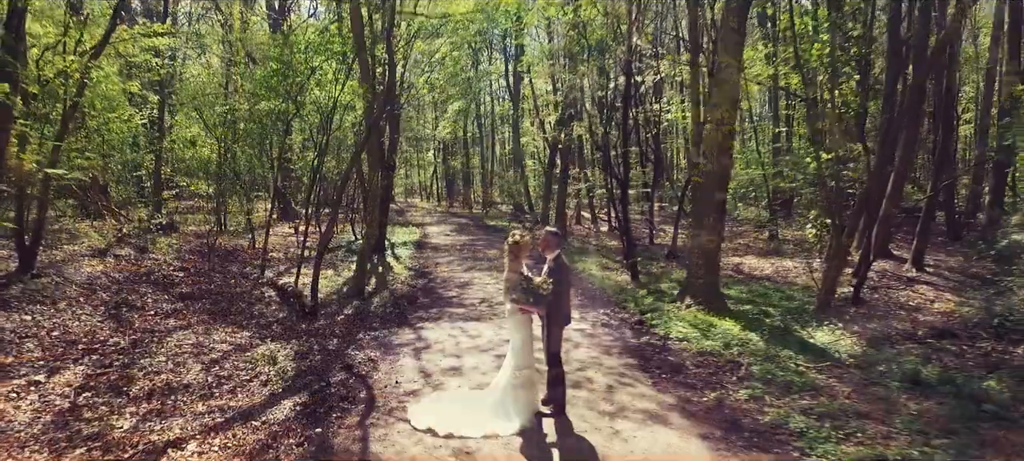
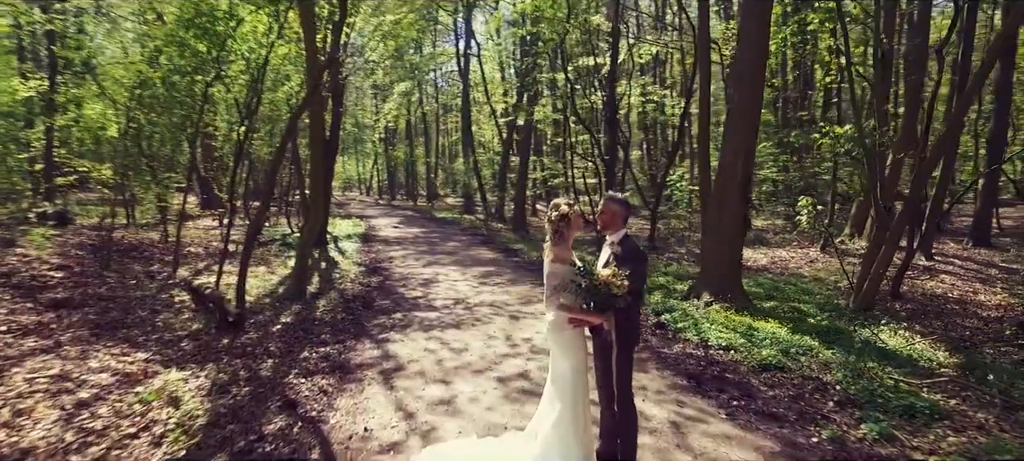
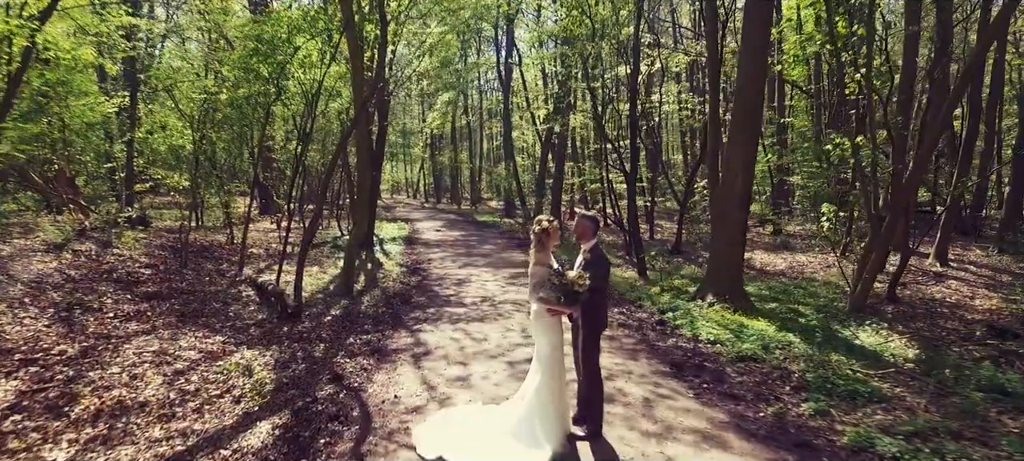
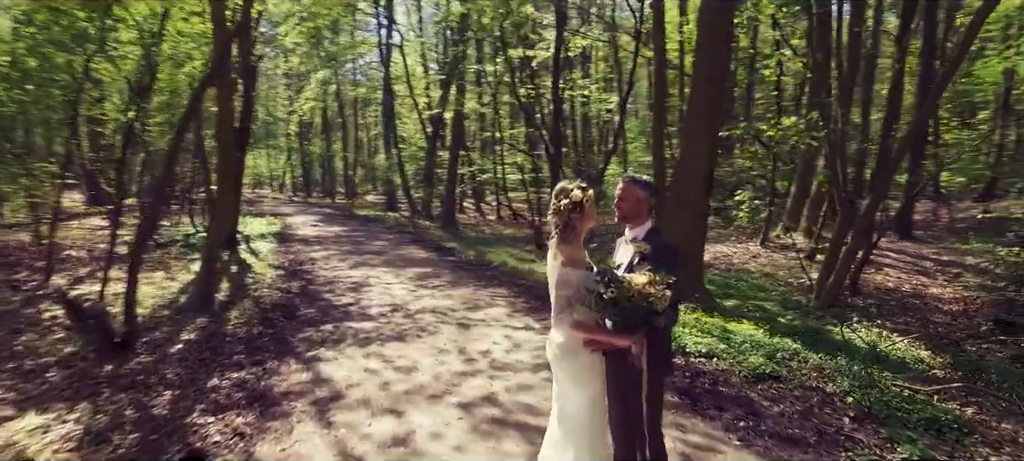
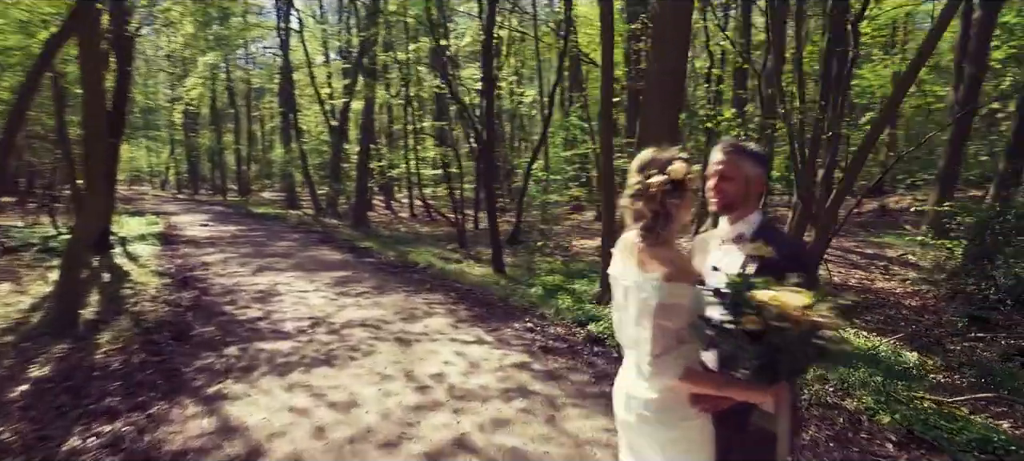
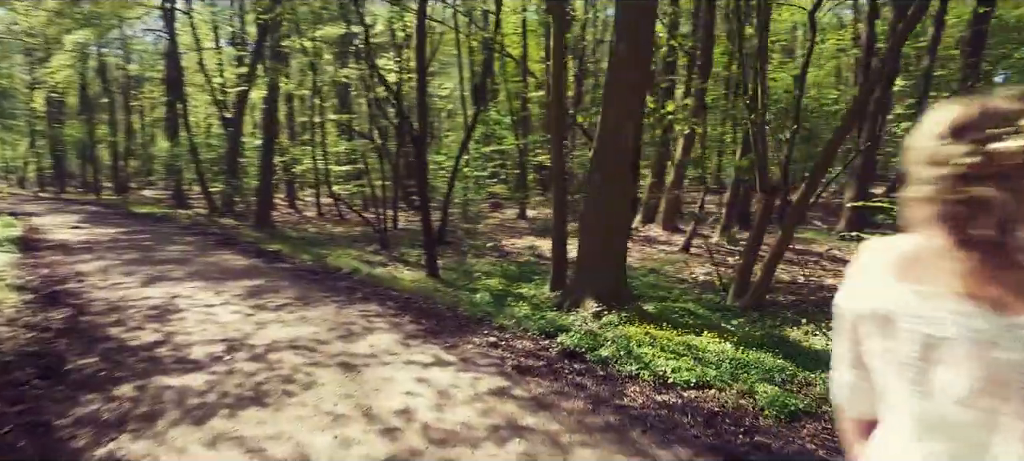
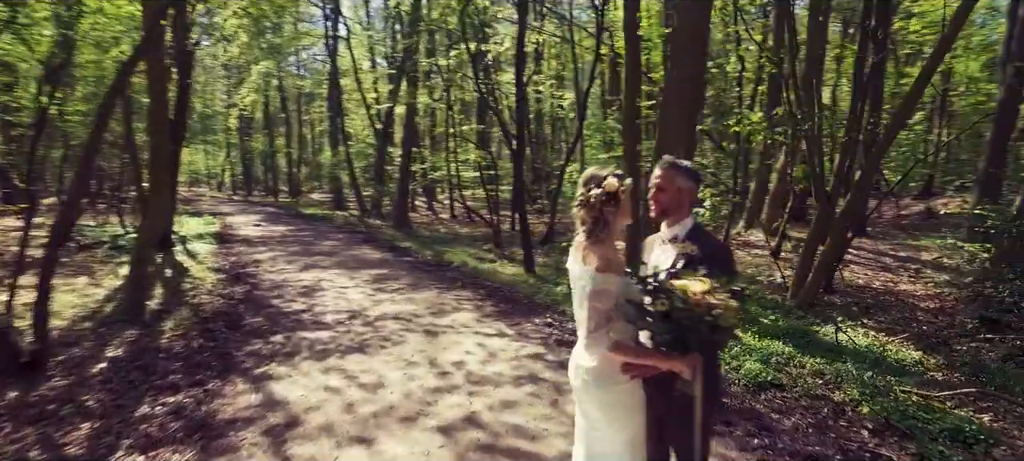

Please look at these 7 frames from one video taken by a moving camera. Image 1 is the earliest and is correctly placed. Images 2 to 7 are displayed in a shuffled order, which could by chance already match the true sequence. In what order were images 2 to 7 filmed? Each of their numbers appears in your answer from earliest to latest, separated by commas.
3, 2, 4, 7, 5, 6
